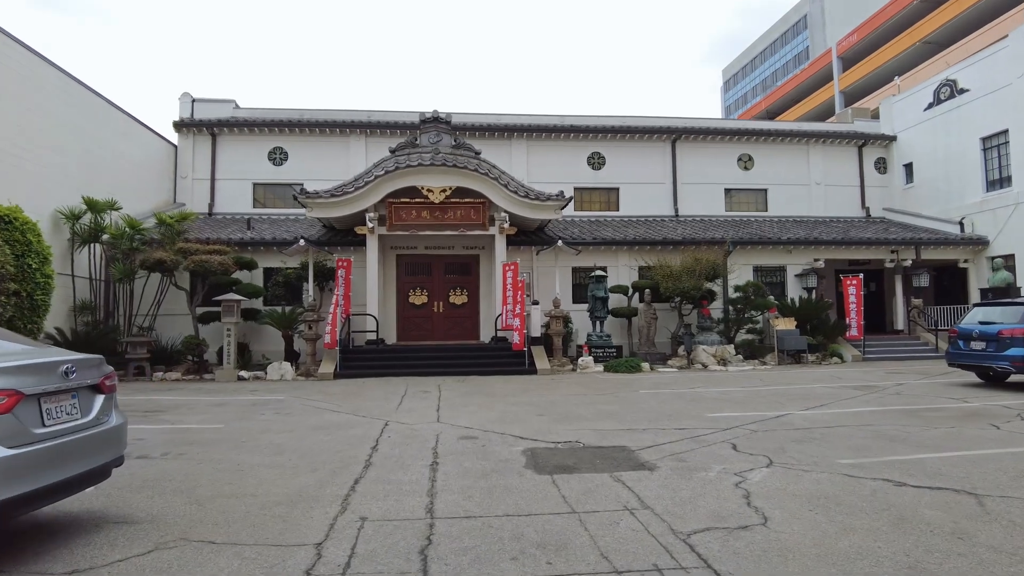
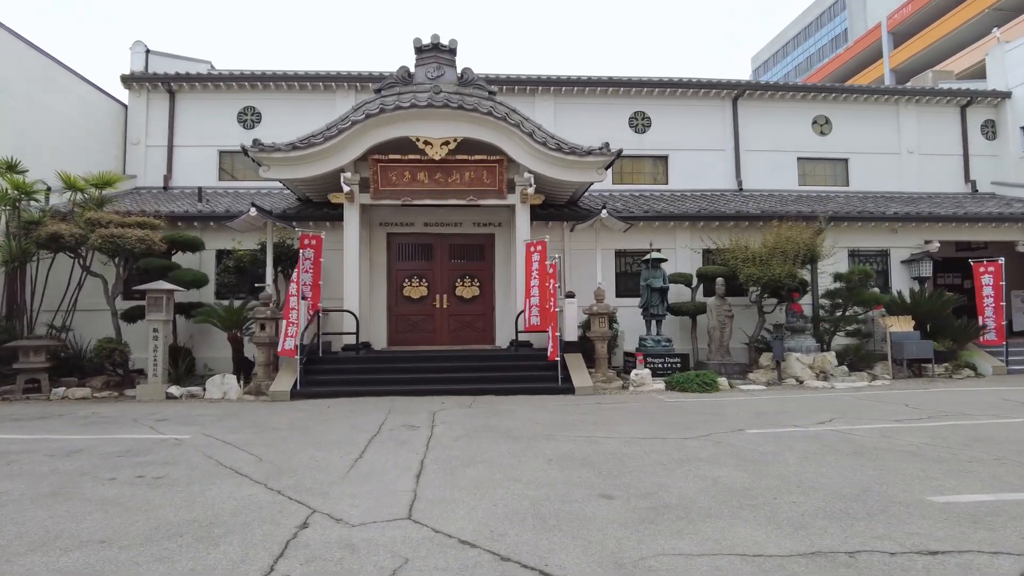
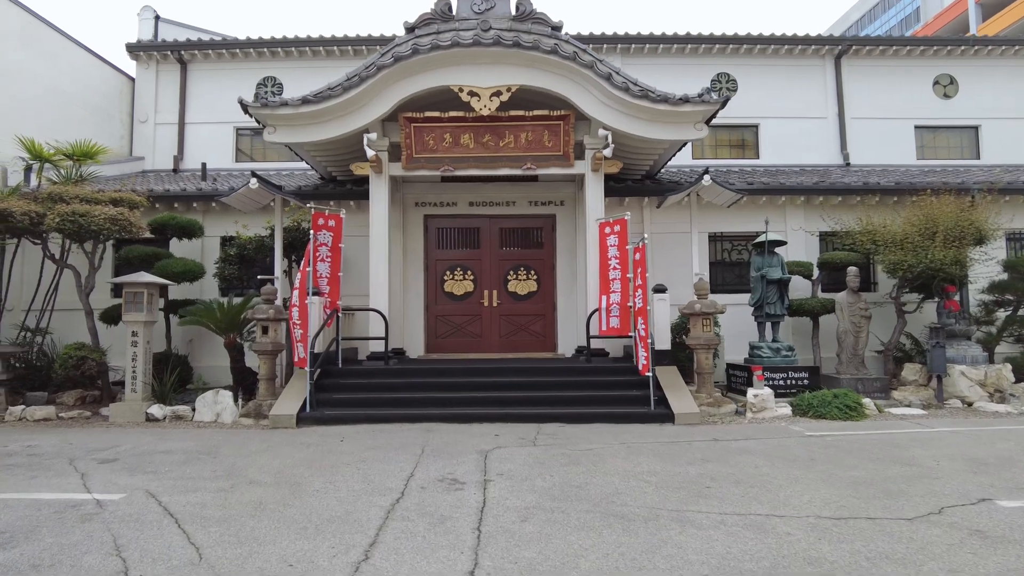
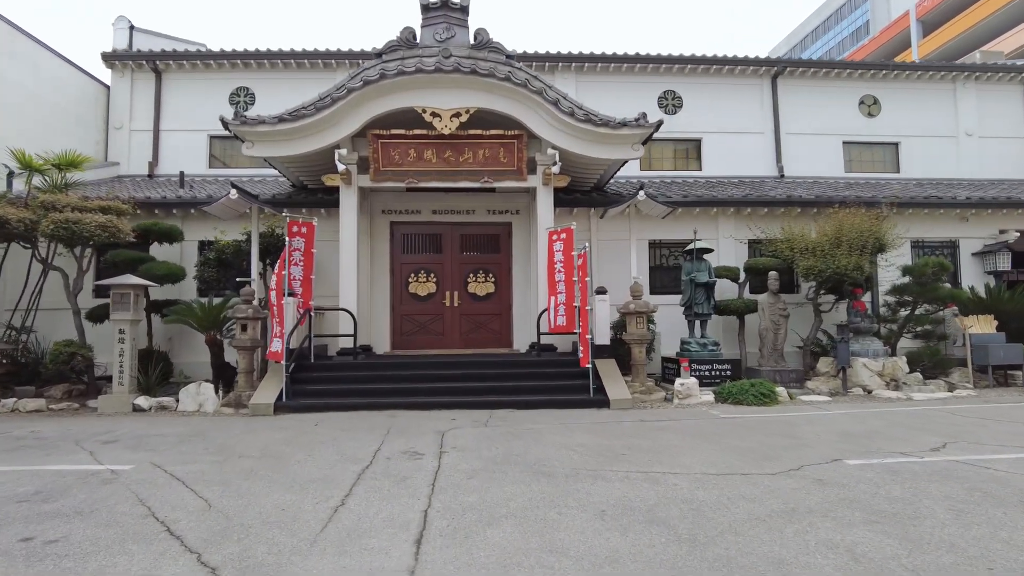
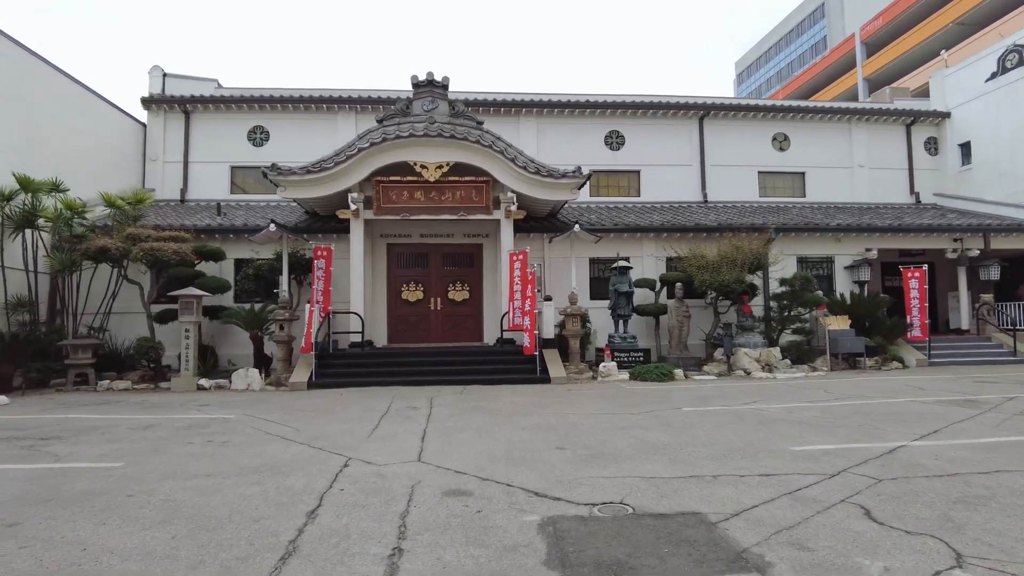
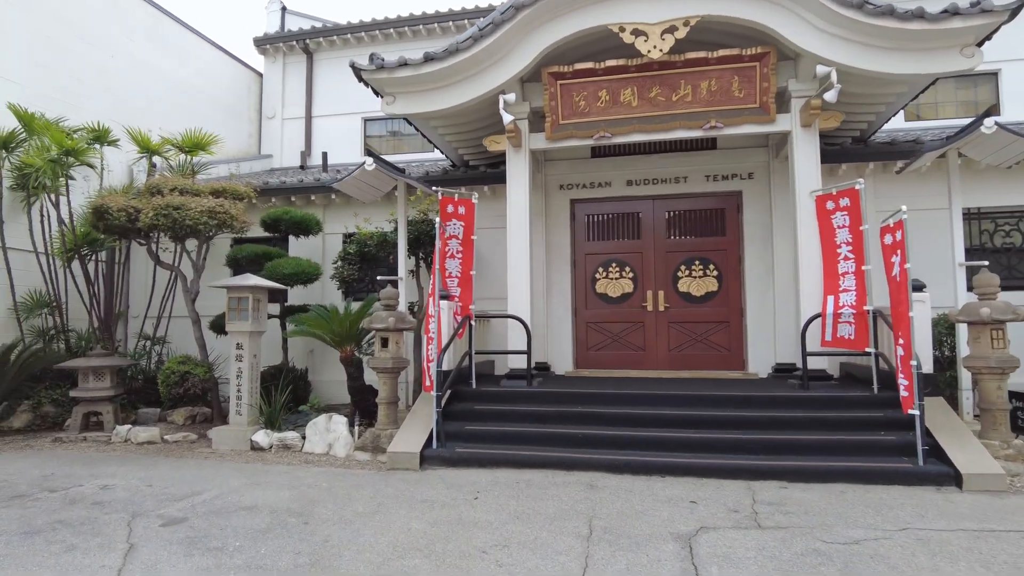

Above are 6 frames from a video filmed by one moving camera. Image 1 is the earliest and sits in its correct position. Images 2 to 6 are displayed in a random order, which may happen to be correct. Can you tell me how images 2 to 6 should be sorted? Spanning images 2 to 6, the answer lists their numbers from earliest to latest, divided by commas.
5, 2, 4, 3, 6
